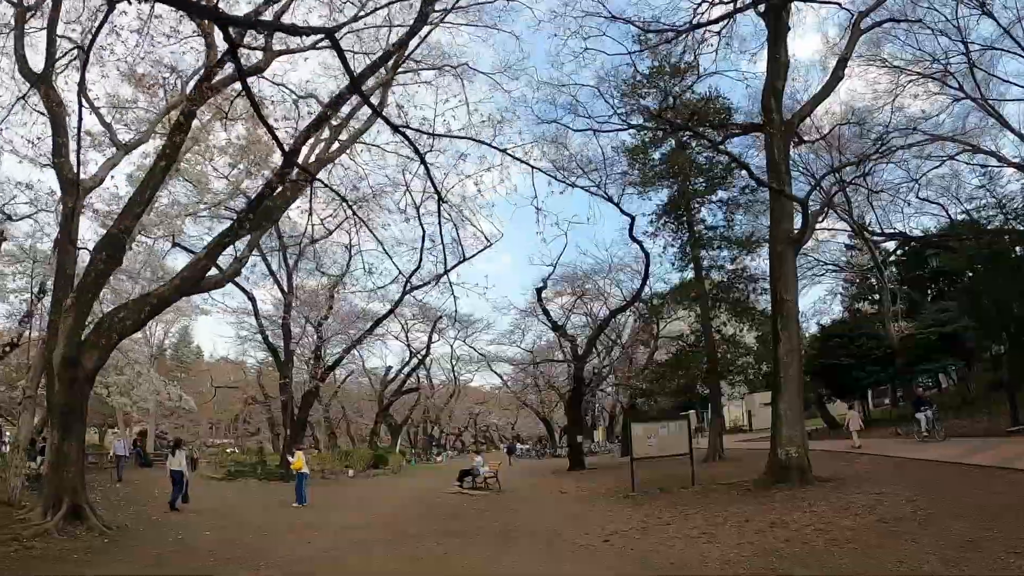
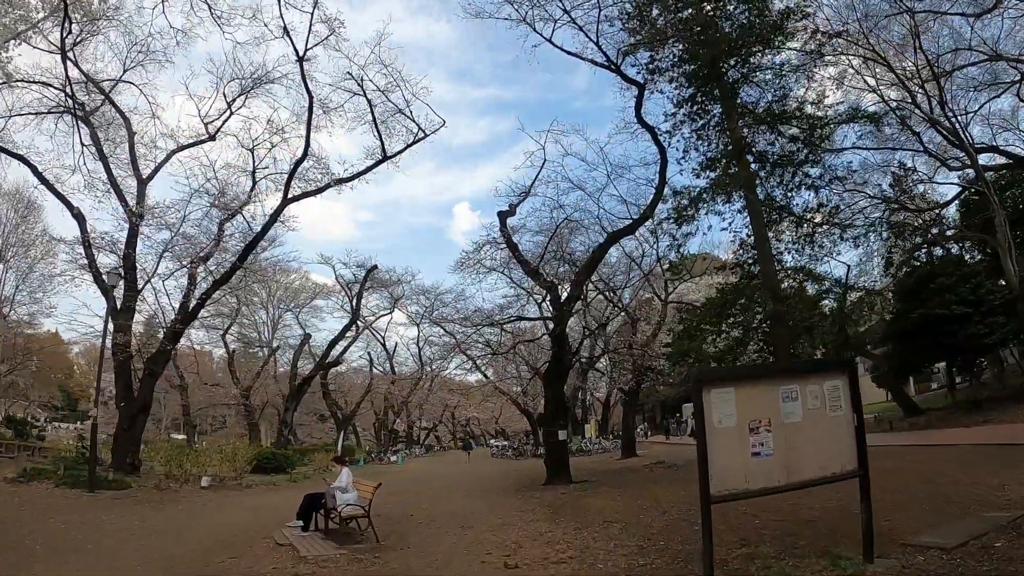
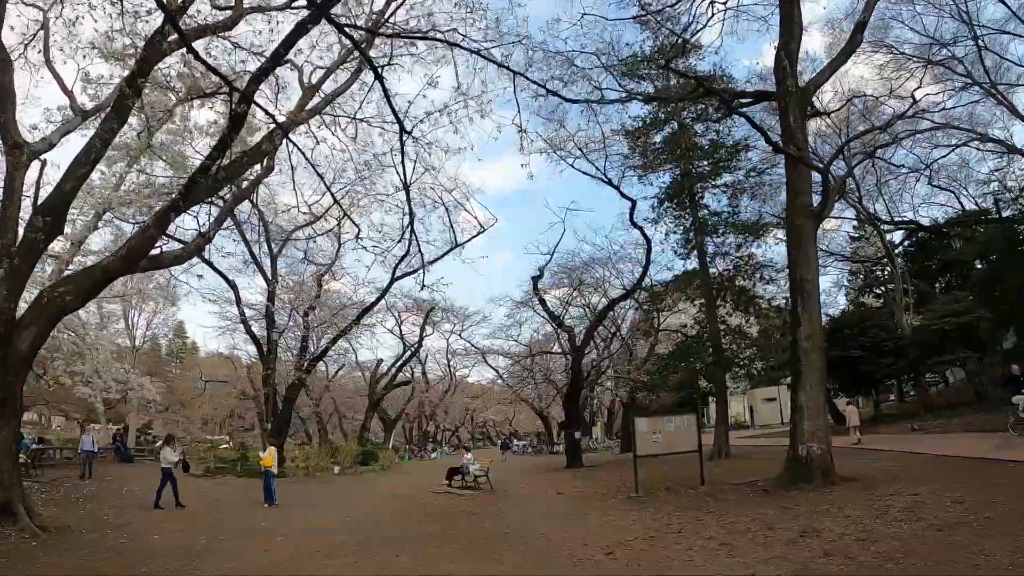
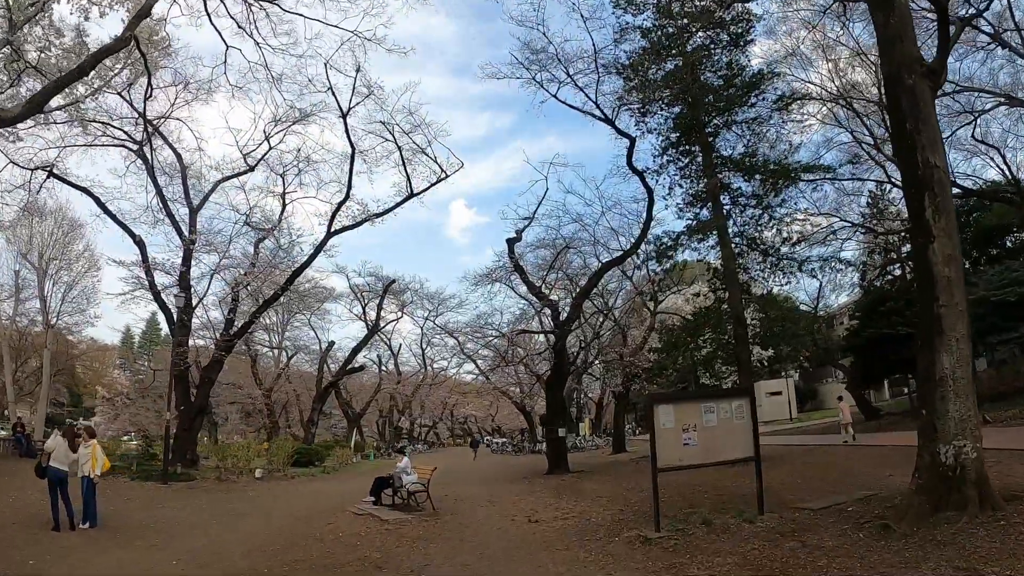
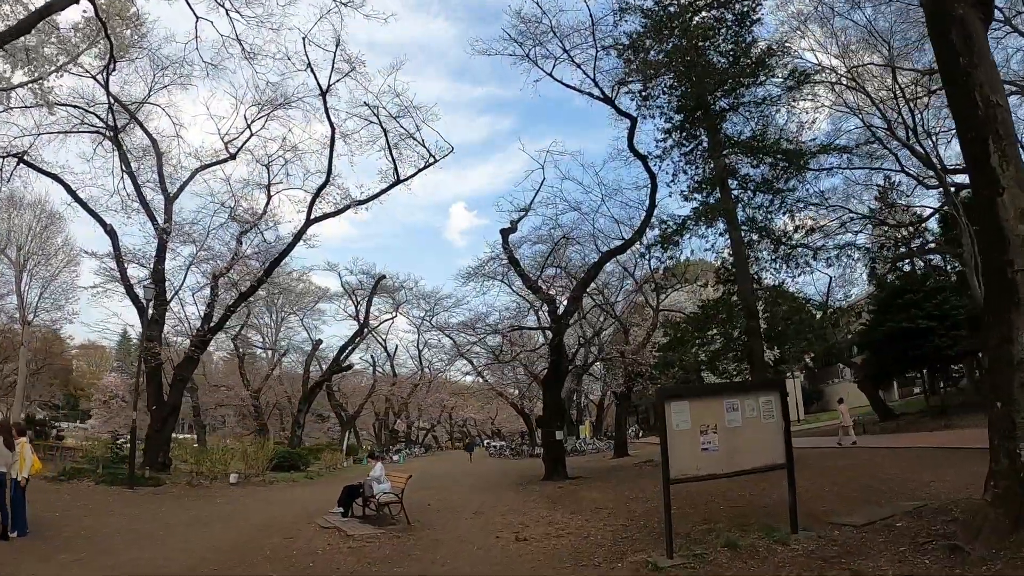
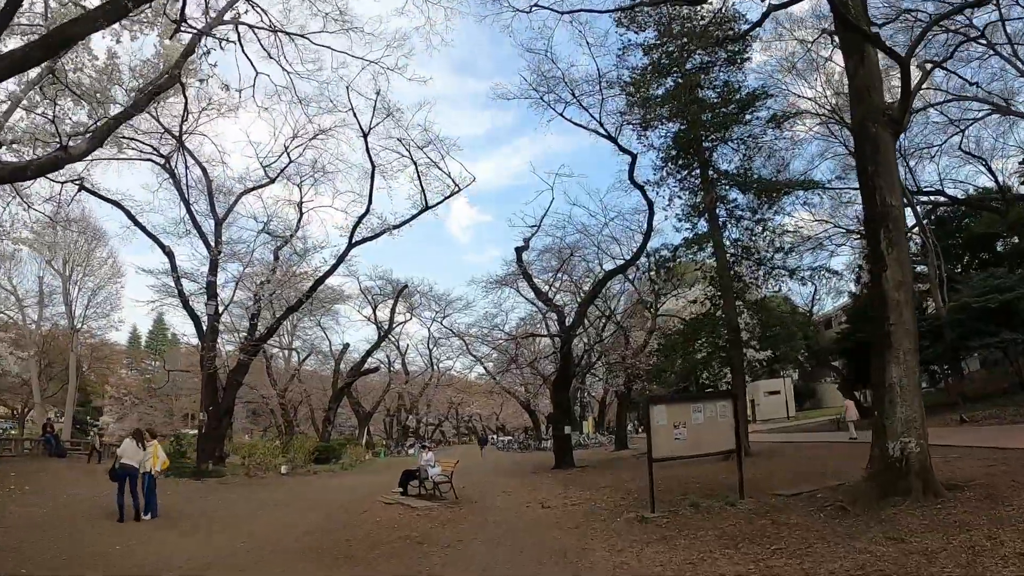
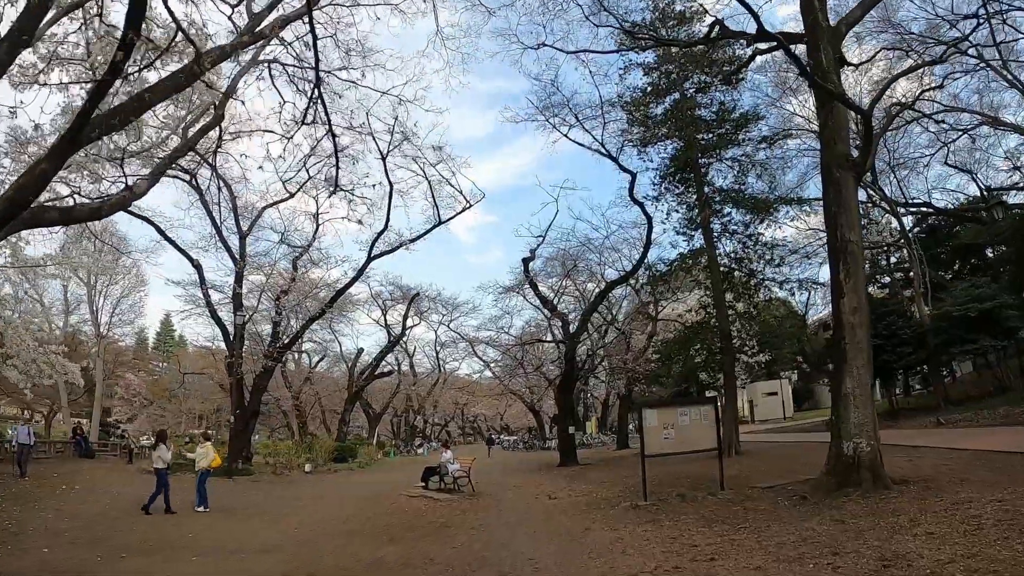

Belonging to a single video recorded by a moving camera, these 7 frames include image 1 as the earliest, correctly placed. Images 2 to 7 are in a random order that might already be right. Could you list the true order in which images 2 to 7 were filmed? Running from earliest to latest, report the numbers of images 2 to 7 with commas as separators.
3, 7, 6, 4, 5, 2
